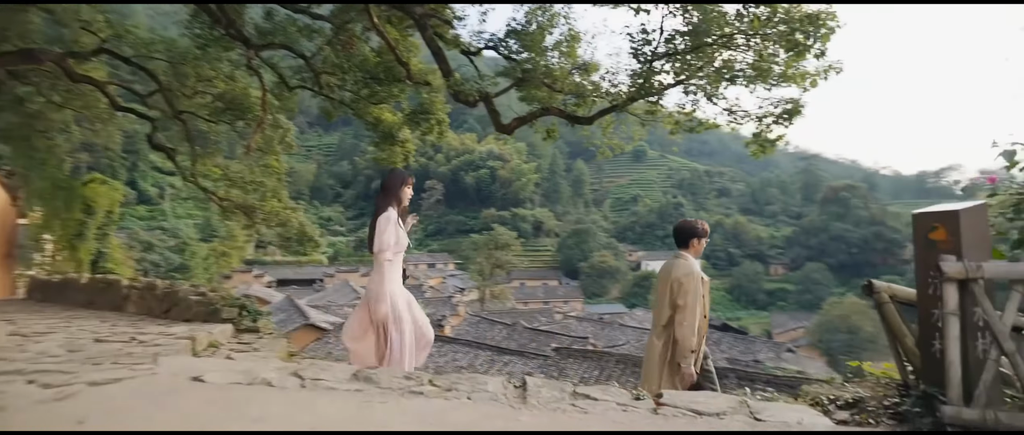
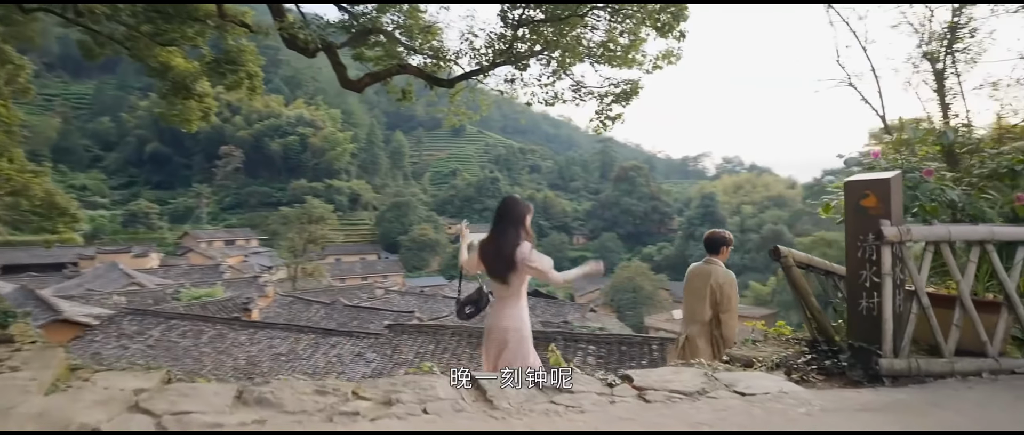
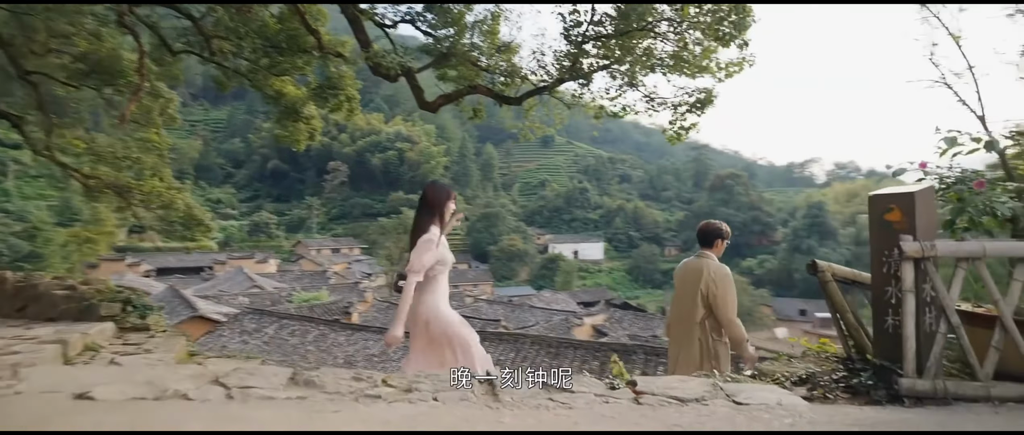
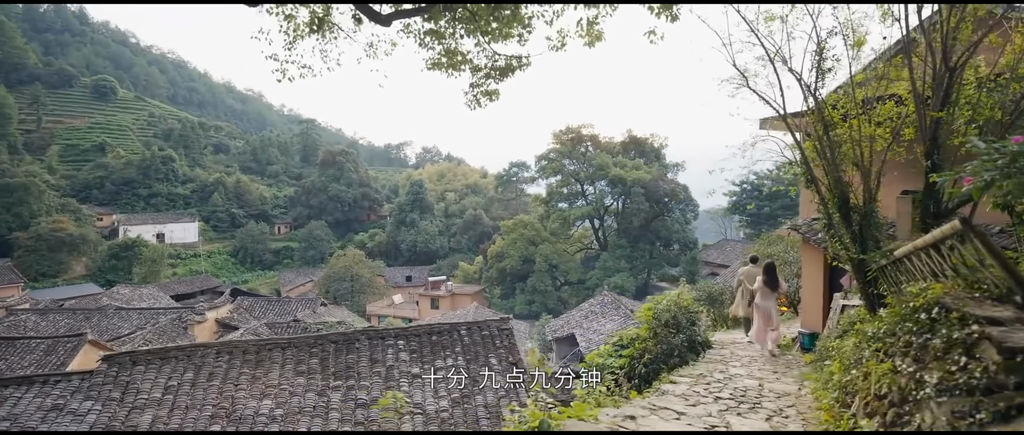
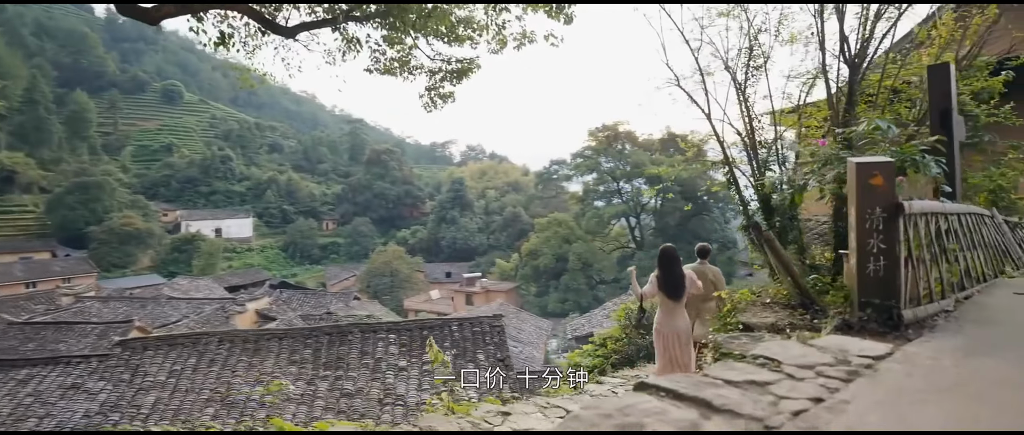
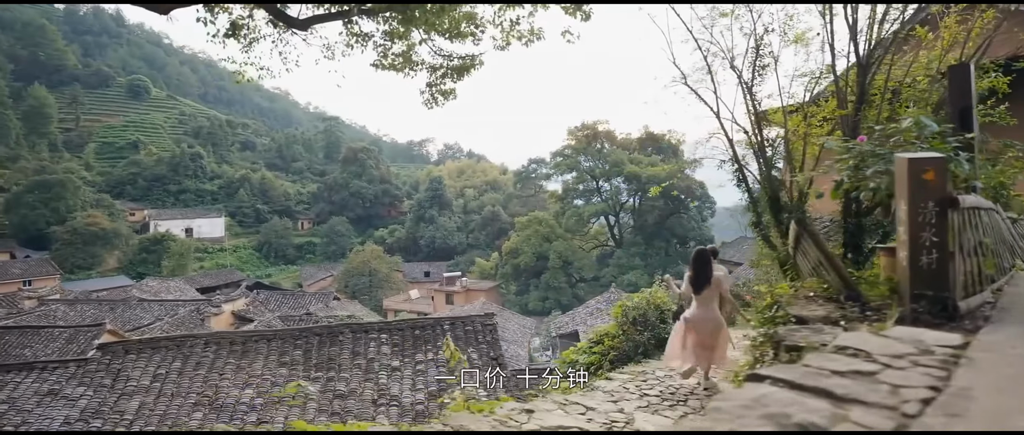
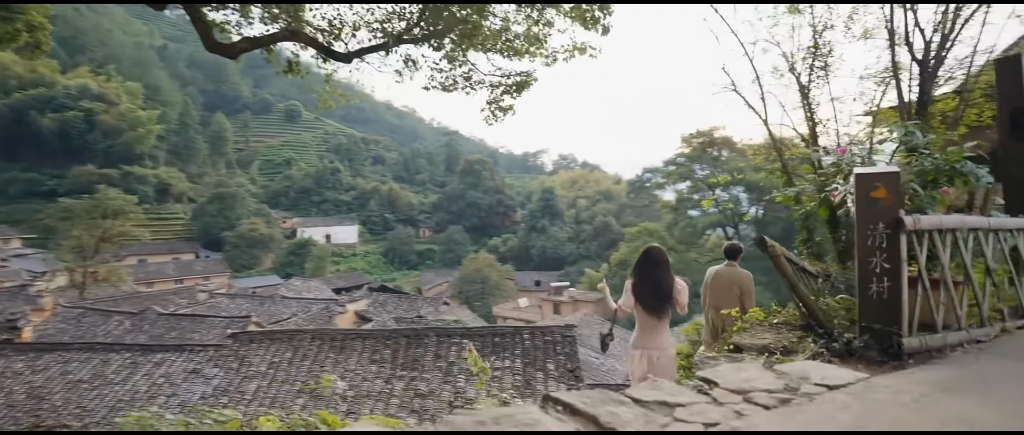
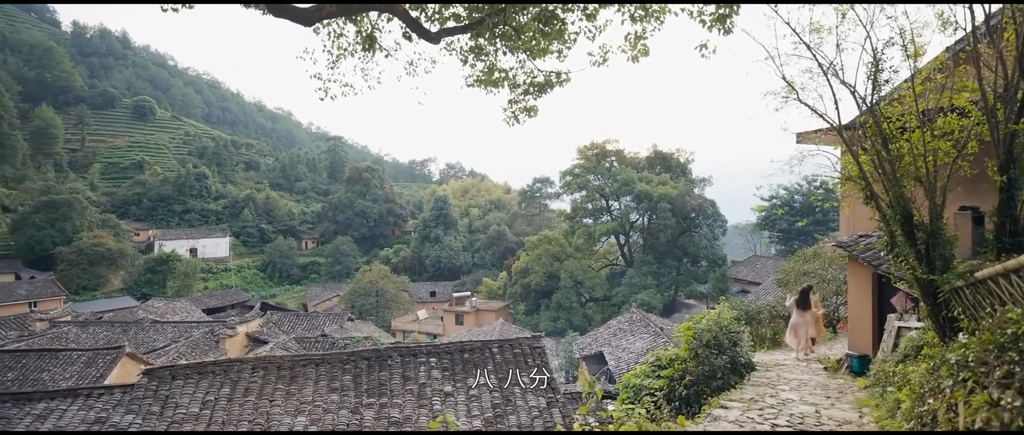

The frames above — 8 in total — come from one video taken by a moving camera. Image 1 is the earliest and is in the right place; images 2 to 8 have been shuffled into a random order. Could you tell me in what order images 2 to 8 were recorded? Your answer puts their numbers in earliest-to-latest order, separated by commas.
3, 2, 7, 5, 6, 4, 8
